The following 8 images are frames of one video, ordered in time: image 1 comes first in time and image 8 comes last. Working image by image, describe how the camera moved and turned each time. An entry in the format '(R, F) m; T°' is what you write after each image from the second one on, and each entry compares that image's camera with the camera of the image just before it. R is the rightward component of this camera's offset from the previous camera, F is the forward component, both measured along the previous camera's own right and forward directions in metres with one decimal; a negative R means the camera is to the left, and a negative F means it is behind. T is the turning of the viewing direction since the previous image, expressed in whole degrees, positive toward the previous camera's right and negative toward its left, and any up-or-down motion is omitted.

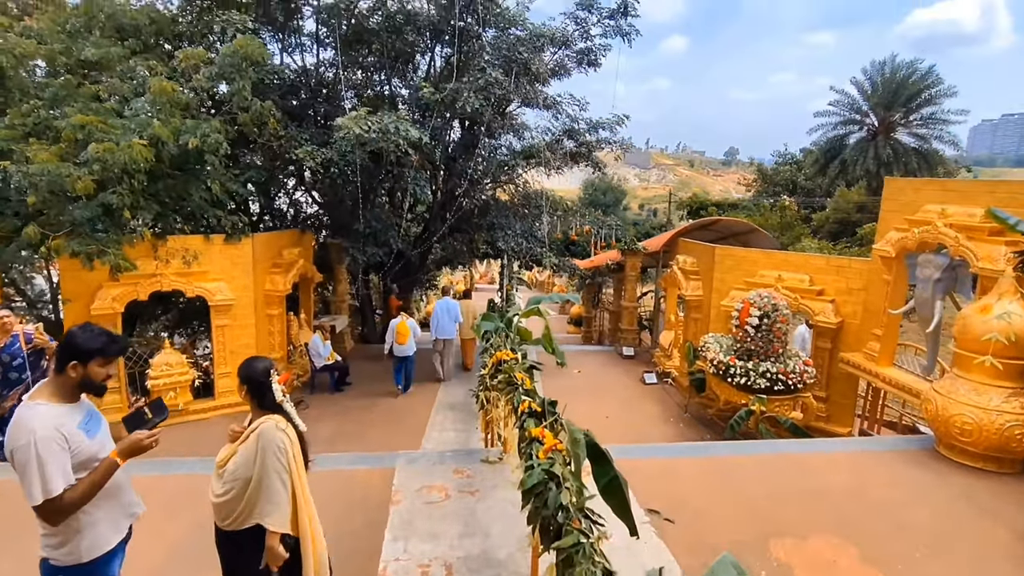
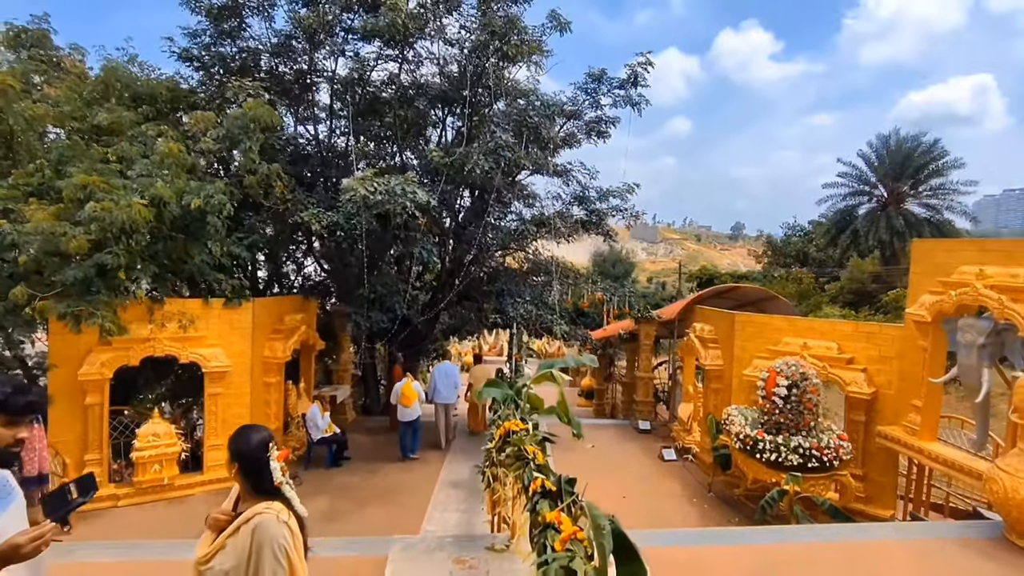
(0.0, +0.3) m; -1°
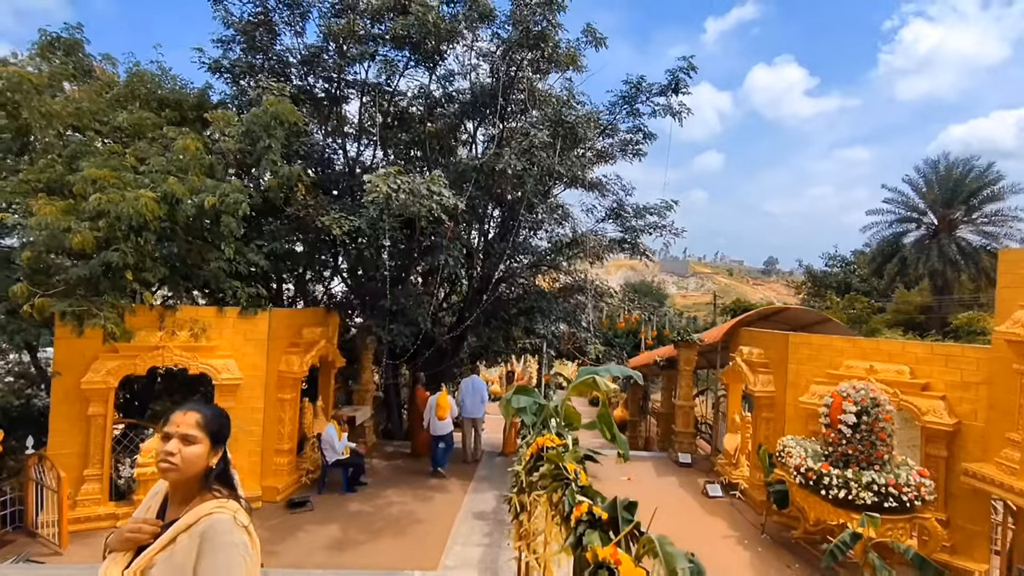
(0.0, +0.5) m; -3°
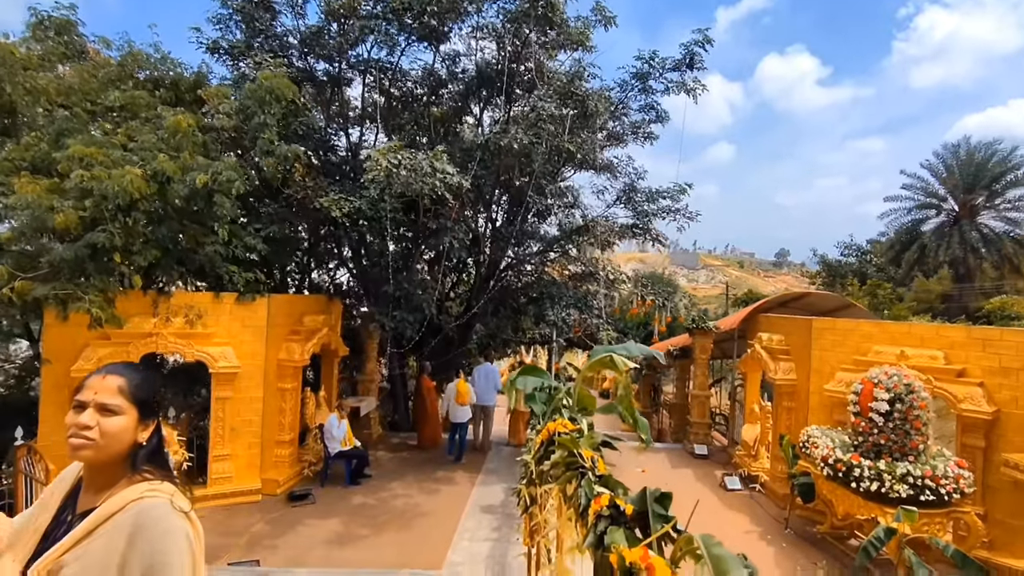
(0.0, +0.3) m; -1°
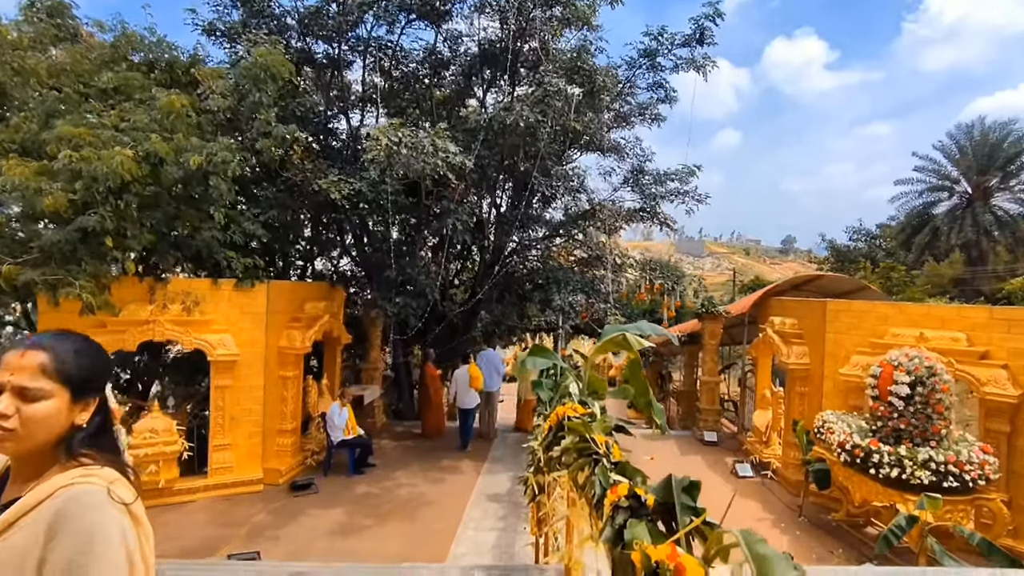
(0.0, +0.2) m; -1°
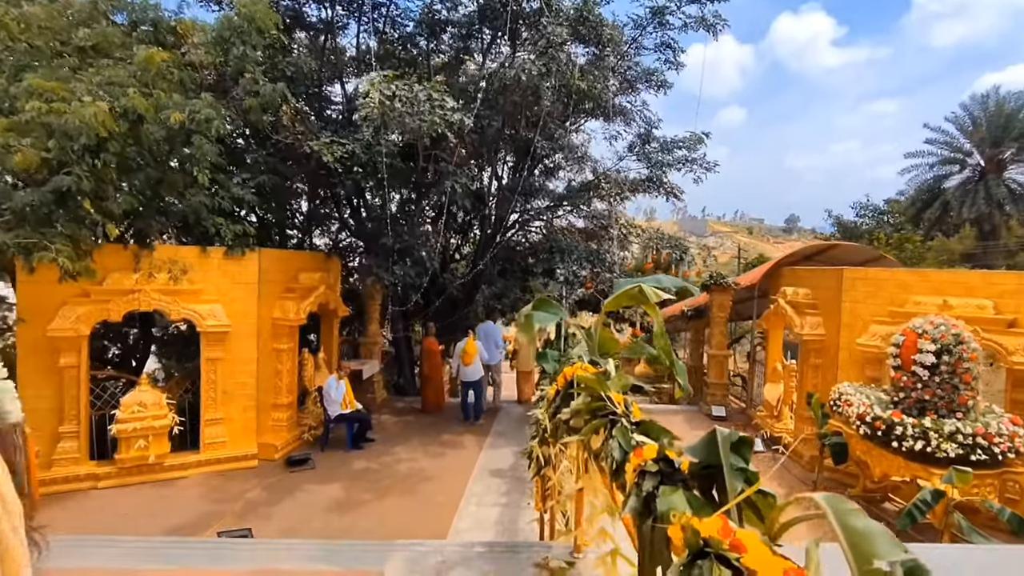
(0.0, +0.3) m; 0°
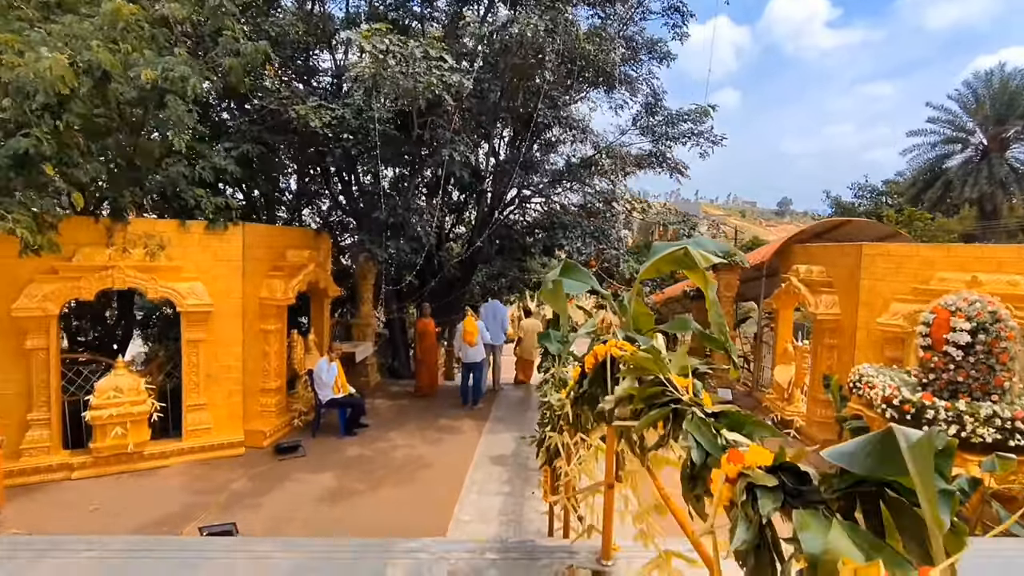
(-0.1, +0.3) m; +1°
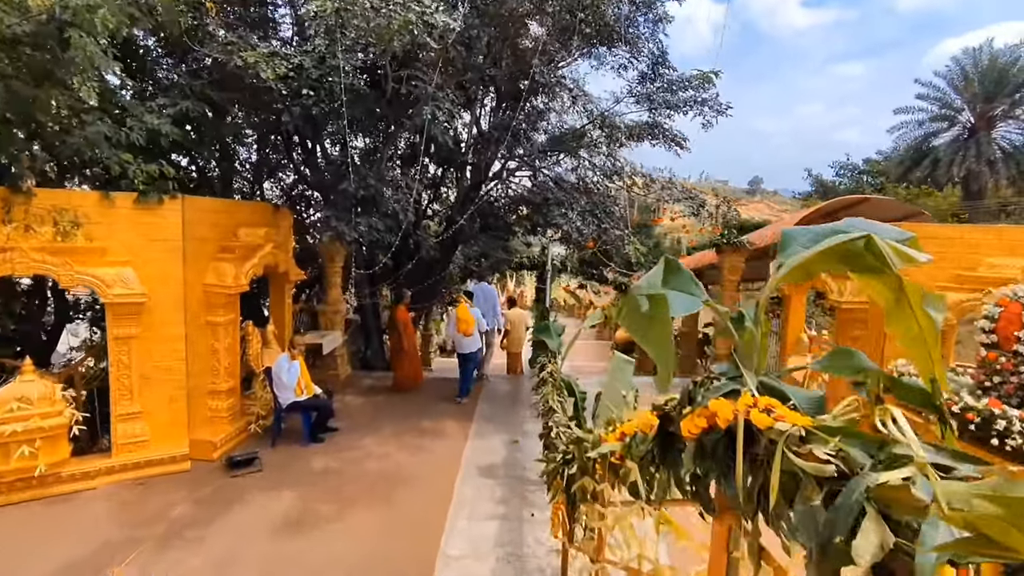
(-0.2, +0.8) m; +3°
